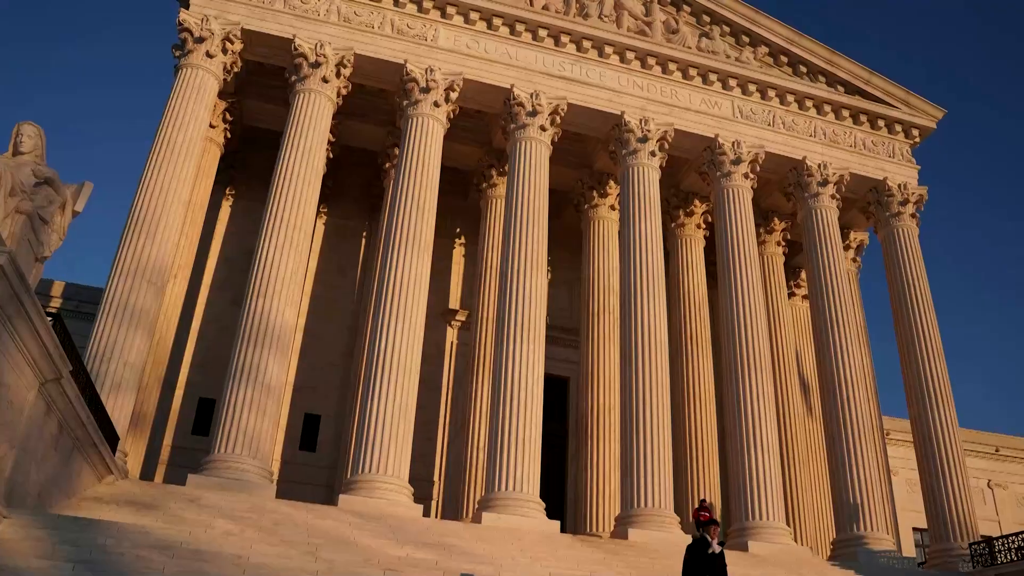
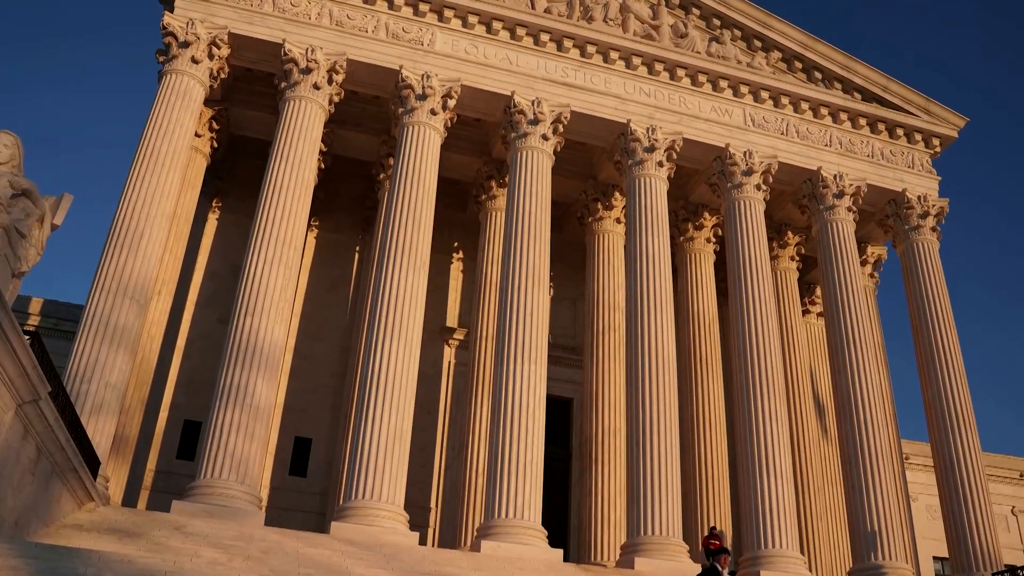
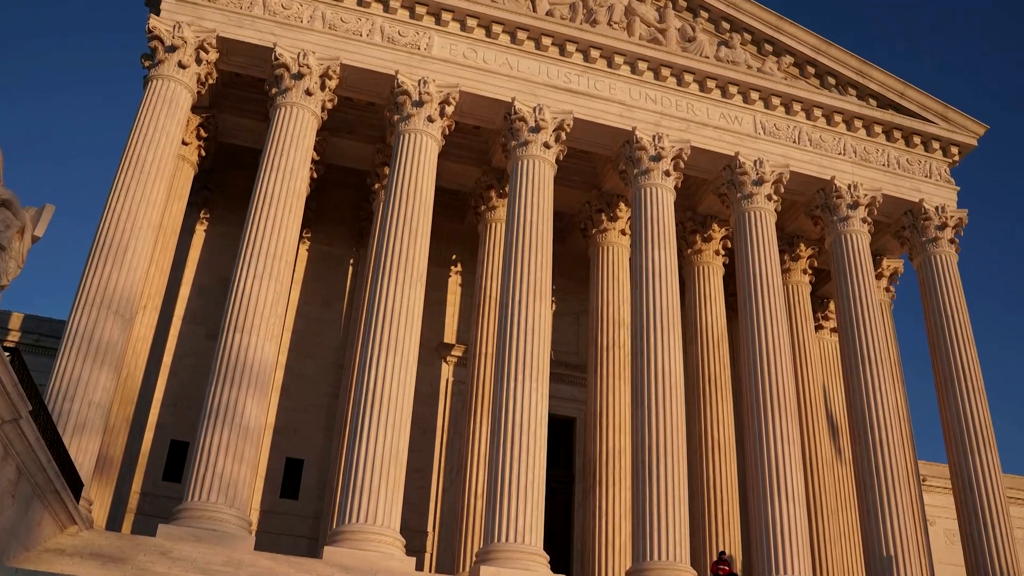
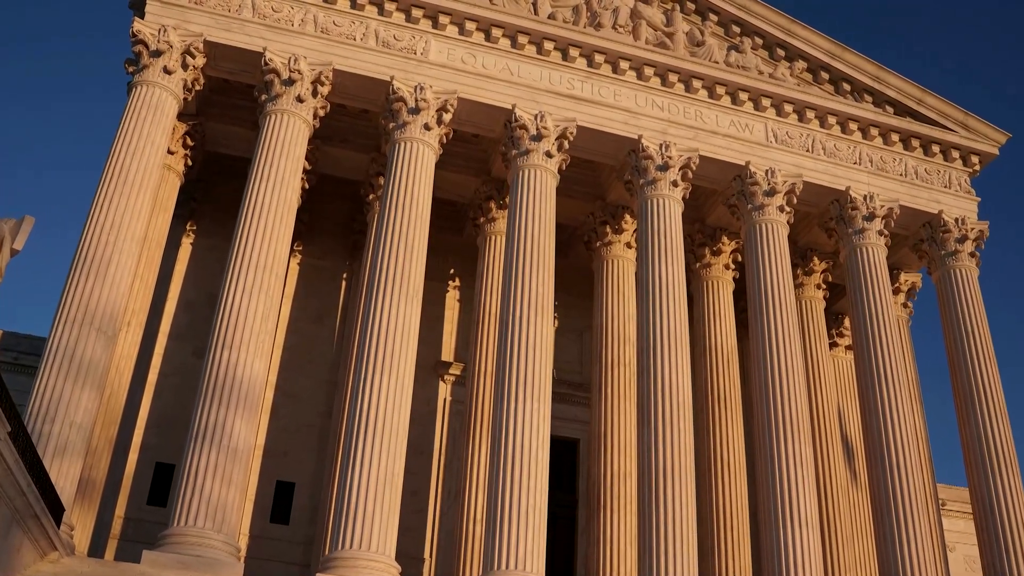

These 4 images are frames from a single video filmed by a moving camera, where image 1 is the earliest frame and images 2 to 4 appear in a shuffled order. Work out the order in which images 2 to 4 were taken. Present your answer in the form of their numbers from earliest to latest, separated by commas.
2, 3, 4
